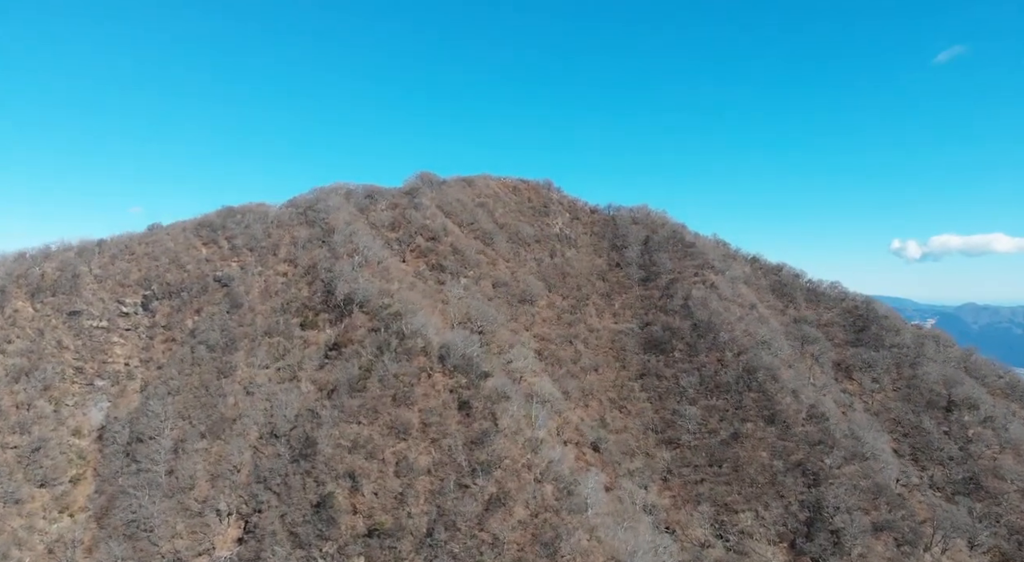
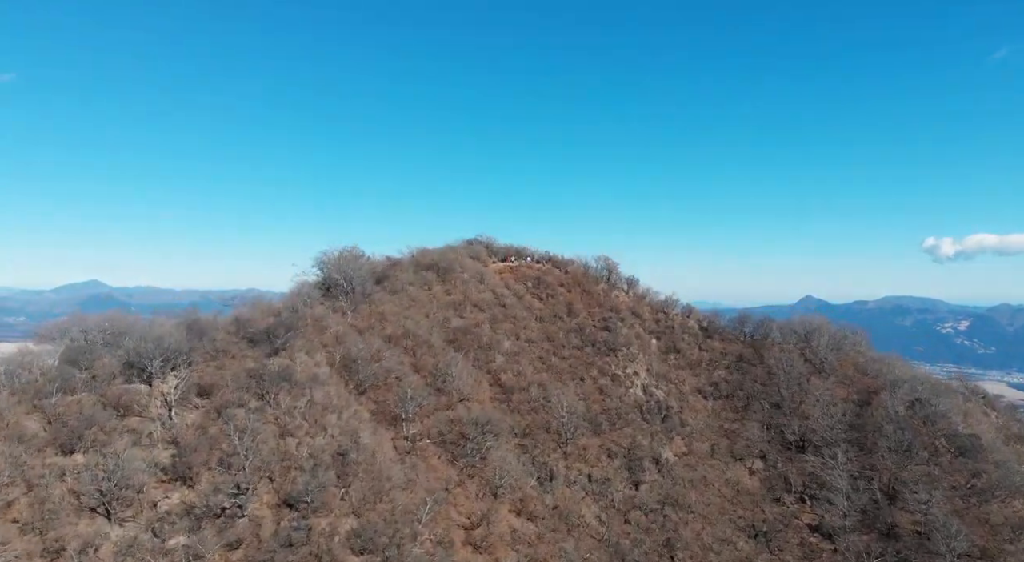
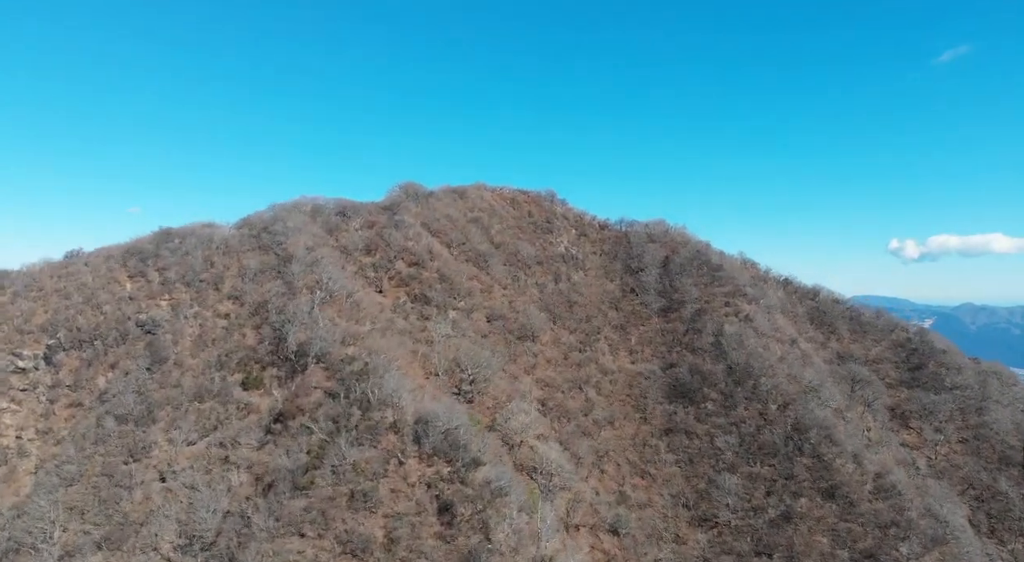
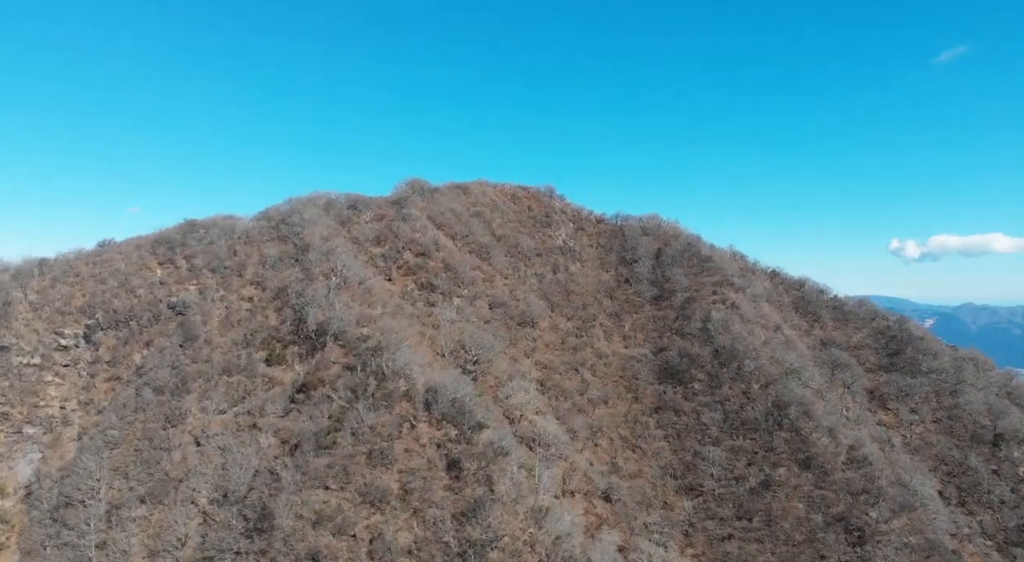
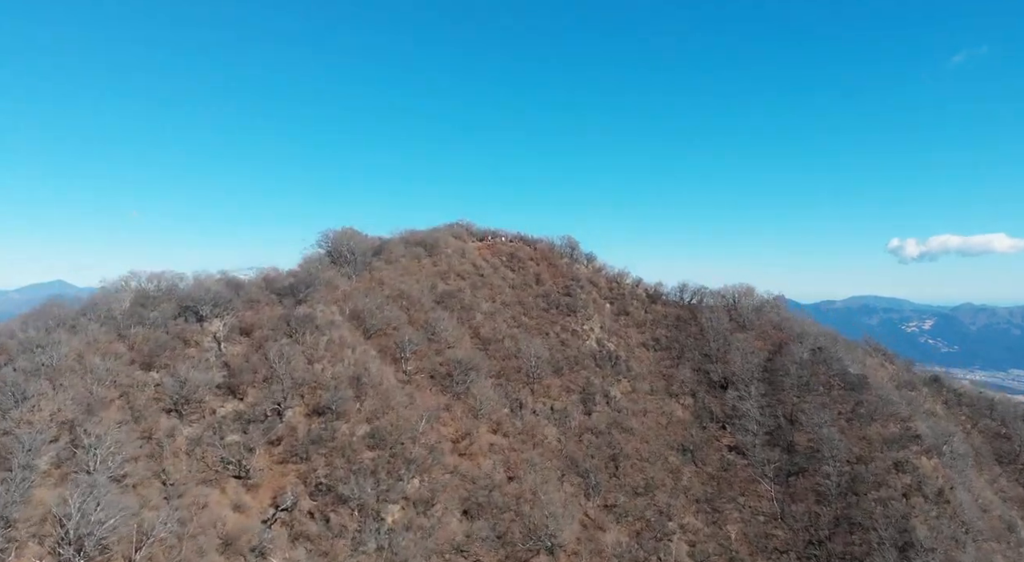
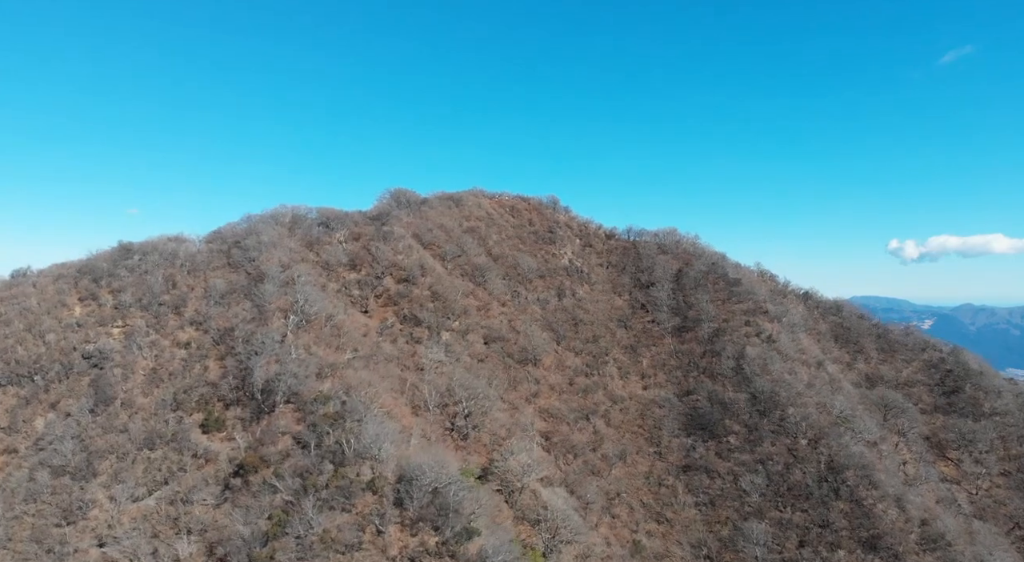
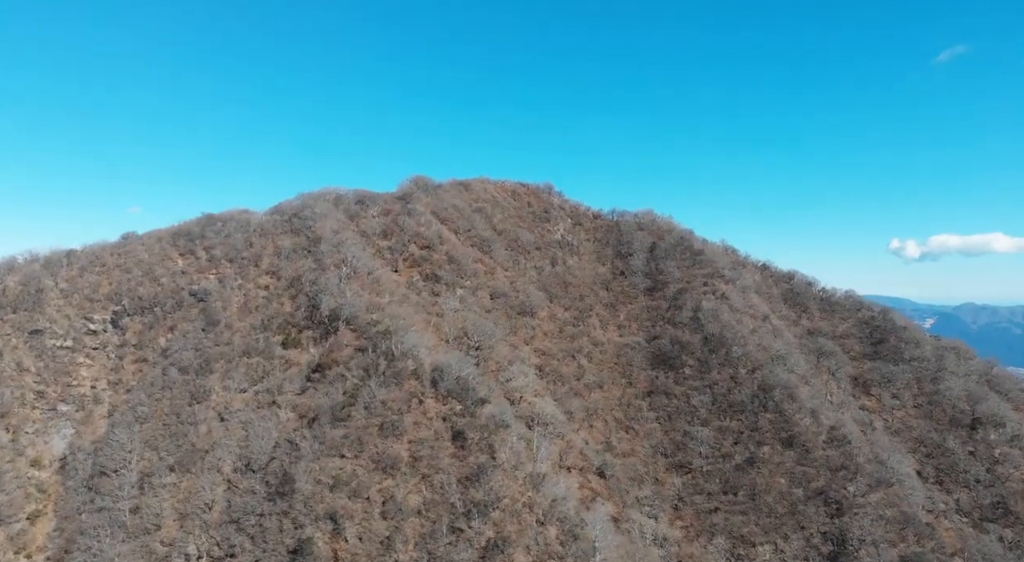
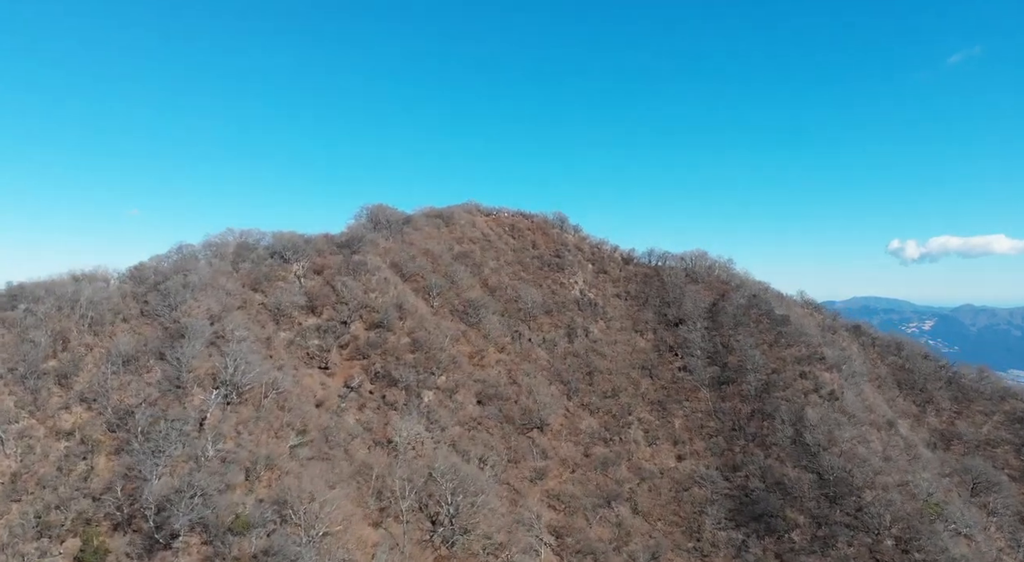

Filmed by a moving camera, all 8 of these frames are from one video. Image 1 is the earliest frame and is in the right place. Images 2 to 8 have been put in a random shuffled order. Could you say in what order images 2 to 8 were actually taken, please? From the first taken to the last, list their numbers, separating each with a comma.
7, 4, 3, 6, 8, 5, 2
